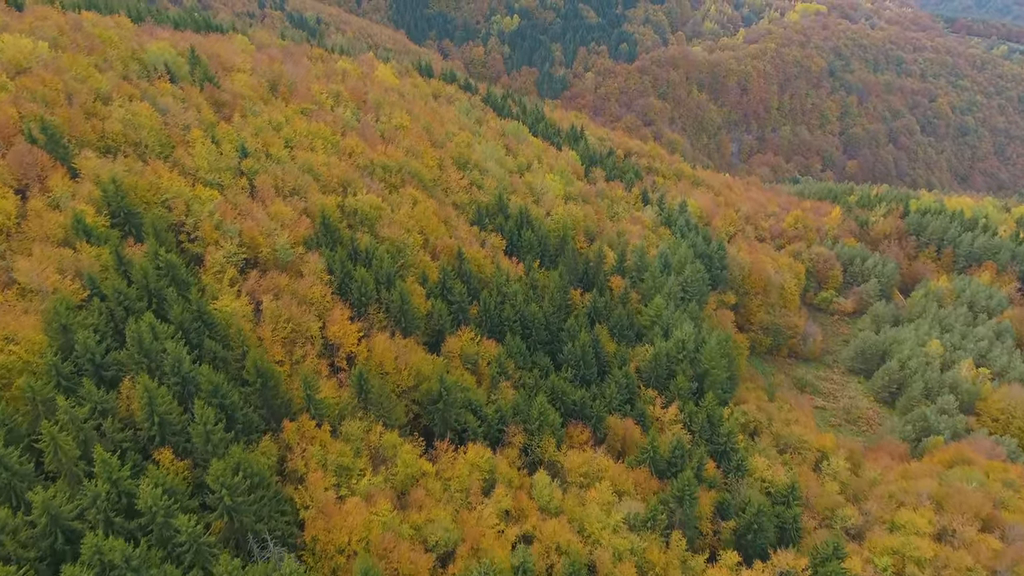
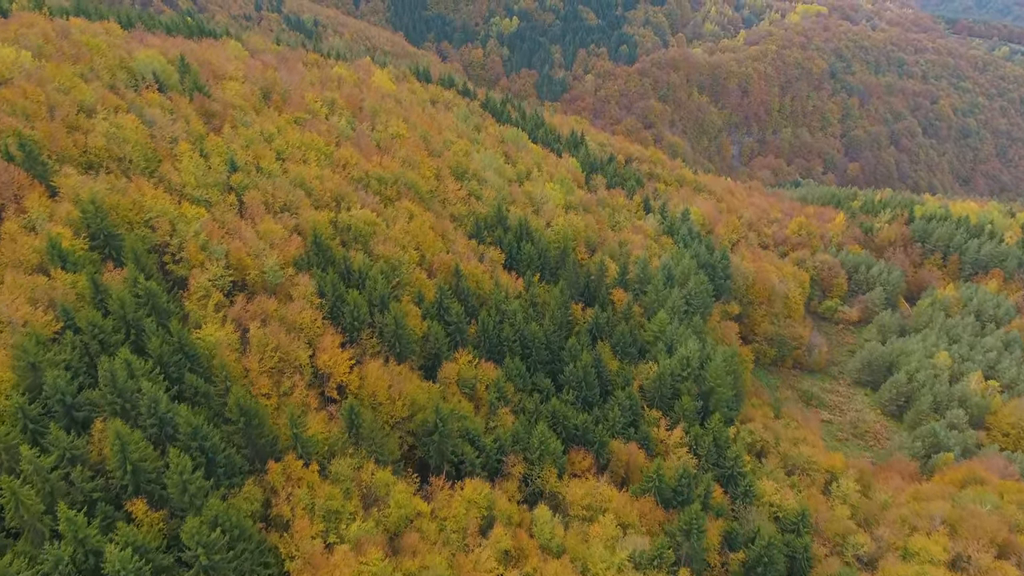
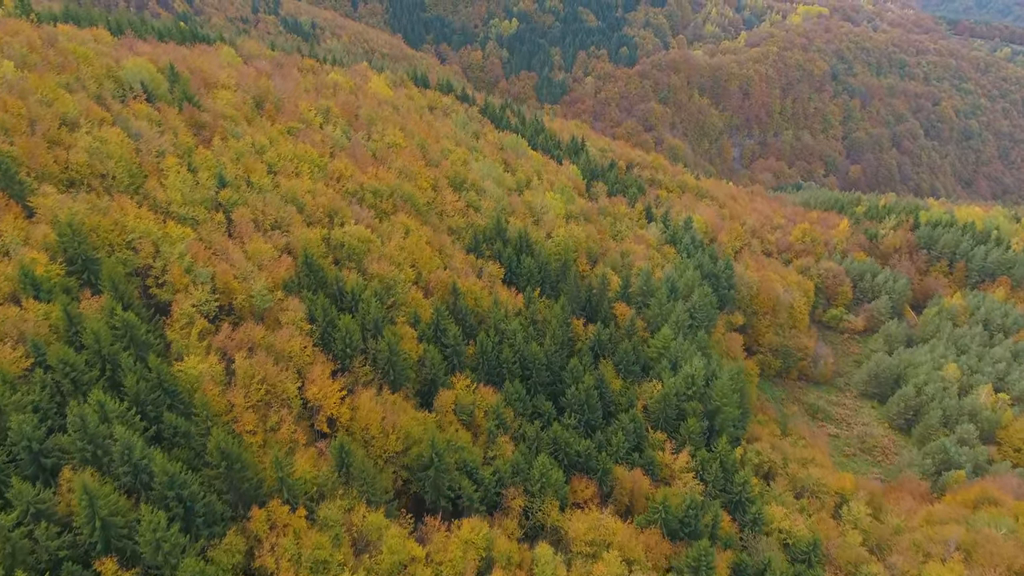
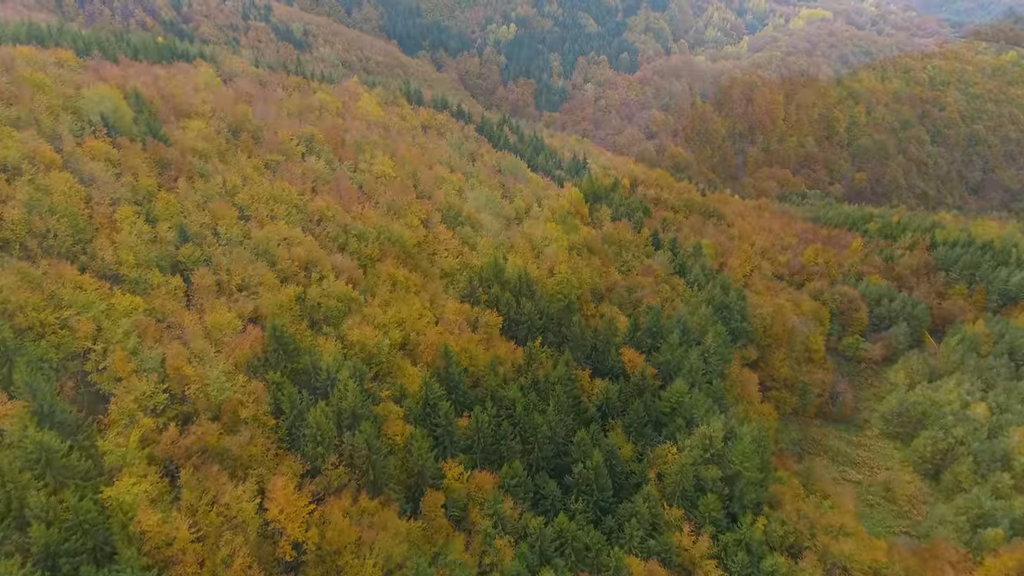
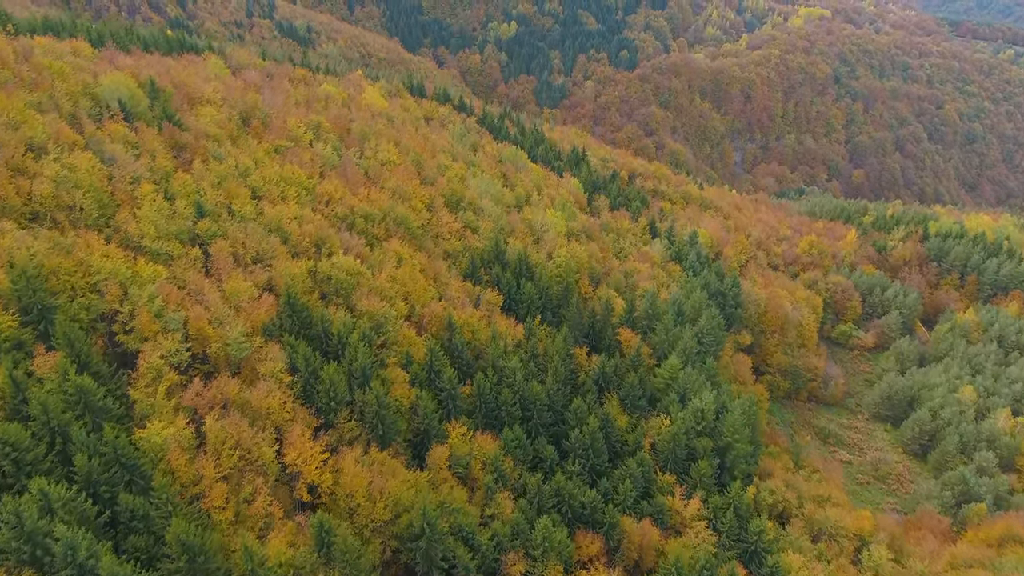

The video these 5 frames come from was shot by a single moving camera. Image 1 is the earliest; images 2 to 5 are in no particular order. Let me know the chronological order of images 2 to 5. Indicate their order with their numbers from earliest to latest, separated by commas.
2, 3, 5, 4
